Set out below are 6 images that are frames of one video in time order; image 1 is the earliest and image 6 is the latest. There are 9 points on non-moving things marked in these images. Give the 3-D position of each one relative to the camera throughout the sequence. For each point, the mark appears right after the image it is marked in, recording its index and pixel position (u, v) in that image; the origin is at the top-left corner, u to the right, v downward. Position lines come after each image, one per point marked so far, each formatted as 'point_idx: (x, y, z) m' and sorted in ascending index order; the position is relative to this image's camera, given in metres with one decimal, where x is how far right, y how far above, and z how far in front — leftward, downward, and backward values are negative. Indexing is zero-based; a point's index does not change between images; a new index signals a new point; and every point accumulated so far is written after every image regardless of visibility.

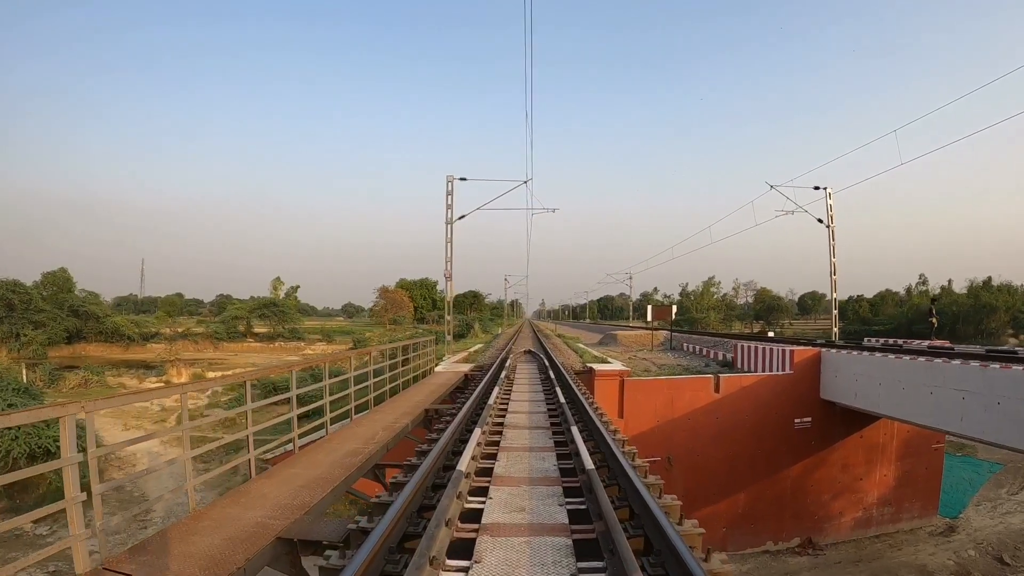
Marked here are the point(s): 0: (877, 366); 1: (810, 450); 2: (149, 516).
0: (+7.1, -1.5, +10.1) m
1: (+6.6, -3.6, +11.4) m
2: (-8.8, -5.5, +12.8) m
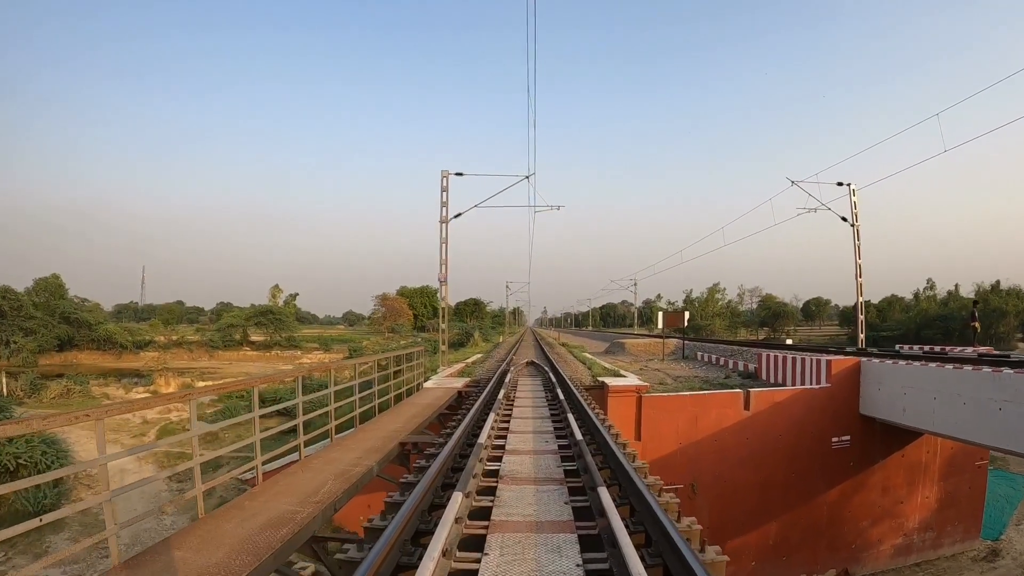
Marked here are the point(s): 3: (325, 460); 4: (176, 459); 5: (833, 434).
0: (+7.1, -1.5, +8.9) m
1: (+6.7, -3.6, +10.2) m
2: (-8.8, -5.6, +11.6) m
3: (-2.7, -2.5, +7.9) m
4: (-10.0, -5.1, +15.5) m
5: (+6.3, -2.9, +10.1) m
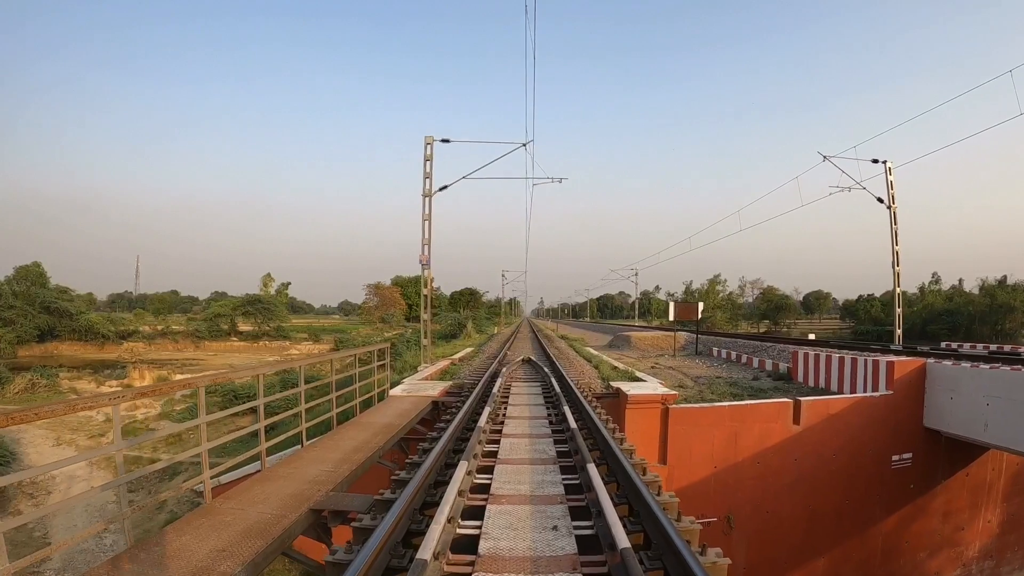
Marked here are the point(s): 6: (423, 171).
0: (+7.0, -1.4, +7.3) m
1: (+6.5, -3.4, +8.6) m
2: (-8.9, -5.3, +9.9) m
3: (-2.8, -2.3, +6.3) m
4: (-10.2, -4.7, +13.9) m
5: (+6.2, -2.7, +8.5) m
6: (-3.0, +4.0, +16.8) m
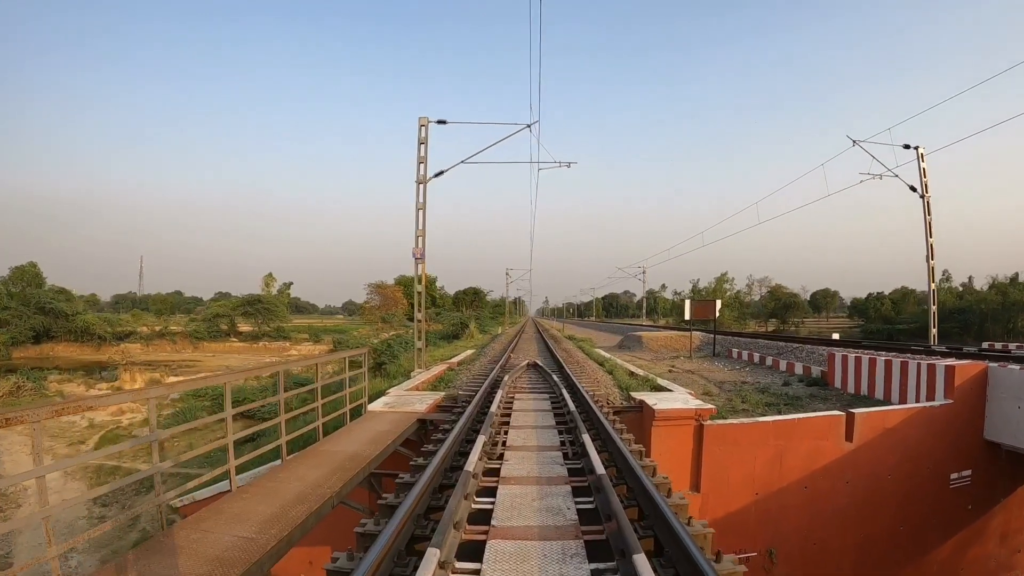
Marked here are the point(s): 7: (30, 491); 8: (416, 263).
0: (+7.0, -1.3, +6.3) m
1: (+6.6, -3.3, +7.6) m
2: (-8.9, -5.3, +9.1) m
3: (-2.7, -2.2, +5.3) m
4: (-10.1, -4.6, +13.0) m
5: (+6.2, -2.6, +7.5) m
6: (-2.9, +4.0, +15.9) m
7: (-11.5, -4.8, +12.5) m
8: (-2.4, +0.6, +13.6) m
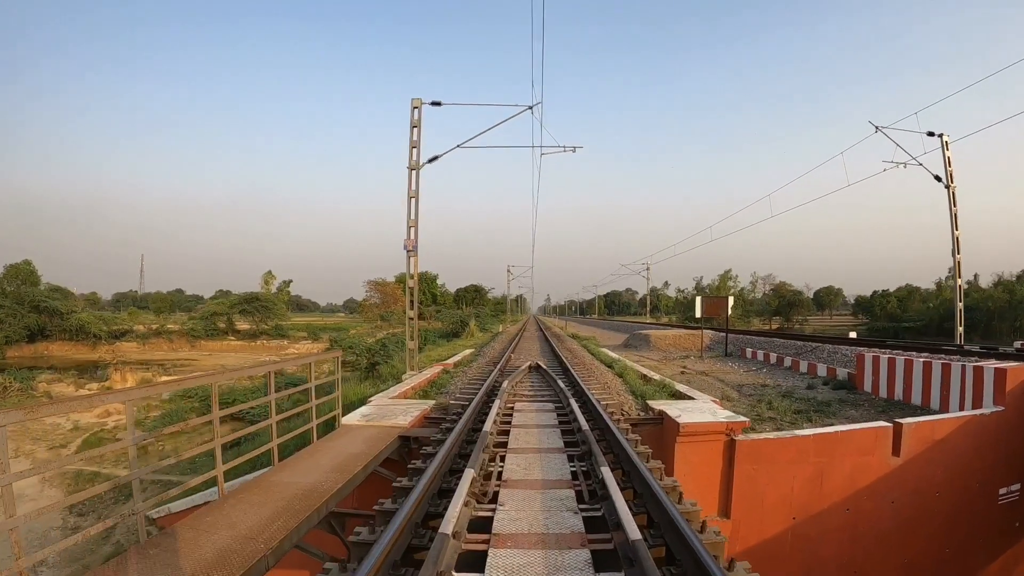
0: (+7.0, -1.2, +5.6) m
1: (+6.6, -3.2, +6.9) m
2: (-8.9, -5.2, +8.4) m
3: (-2.7, -2.1, +4.6) m
4: (-10.0, -4.5, +12.4) m
5: (+6.2, -2.5, +6.8) m
6: (-2.9, +4.1, +15.2) m
7: (-11.5, -4.7, +11.9) m
8: (-2.4, +0.7, +12.9) m
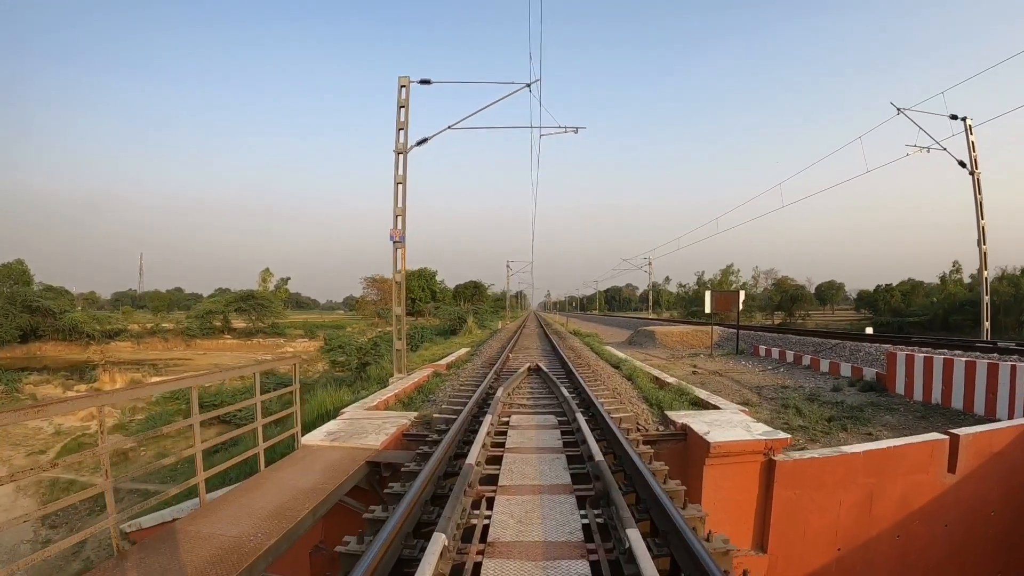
0: (+7.0, -1.1, +4.9) m
1: (+6.6, -3.1, +6.2) m
2: (-8.9, -5.2, +7.7) m
3: (-2.8, -2.1, +3.9) m
4: (-10.0, -4.5, +11.7) m
5: (+6.2, -2.4, +6.1) m
6: (-2.9, +4.2, +14.4) m
7: (-11.5, -4.7, +11.2) m
8: (-2.4, +0.8, +12.2) m
